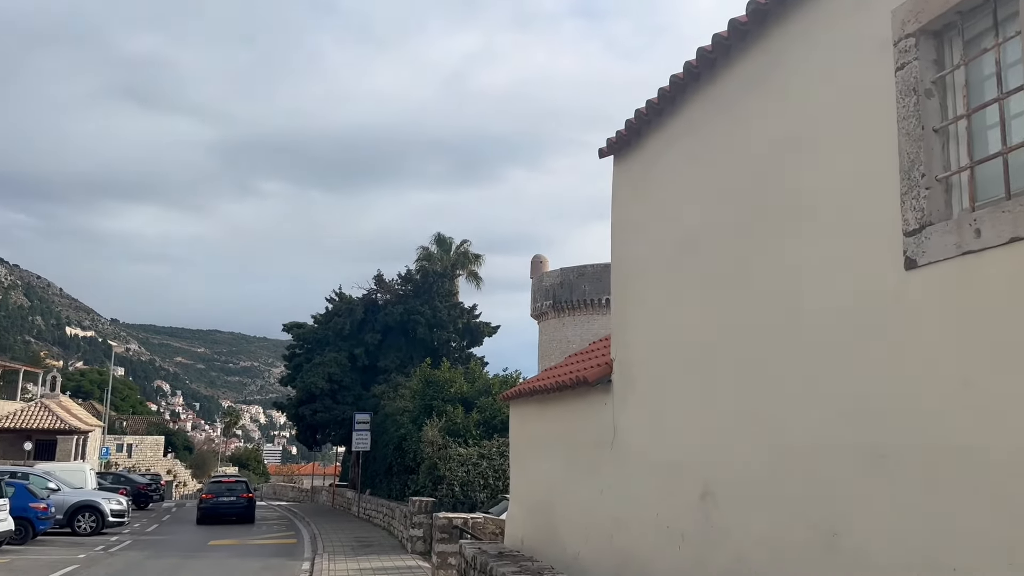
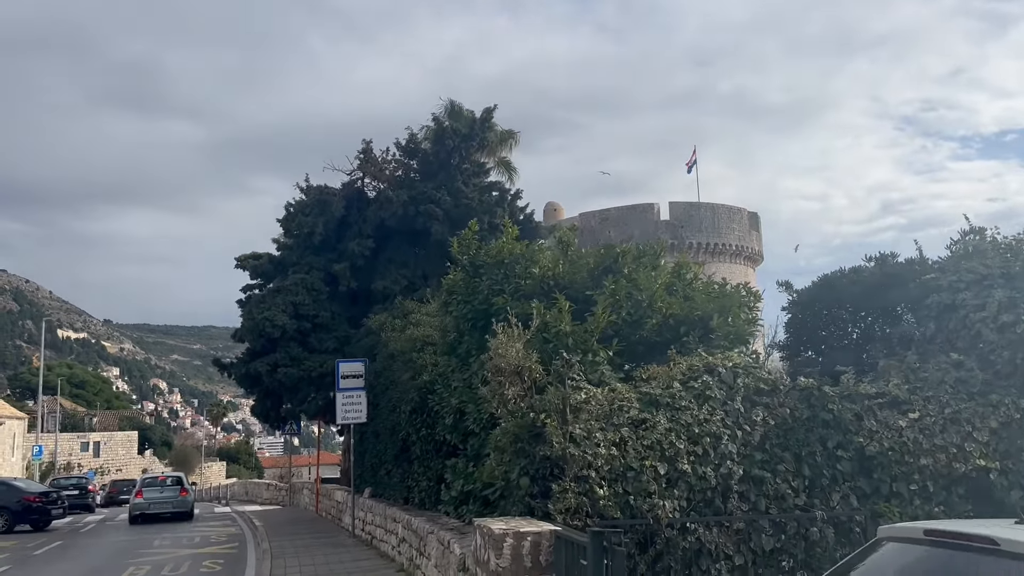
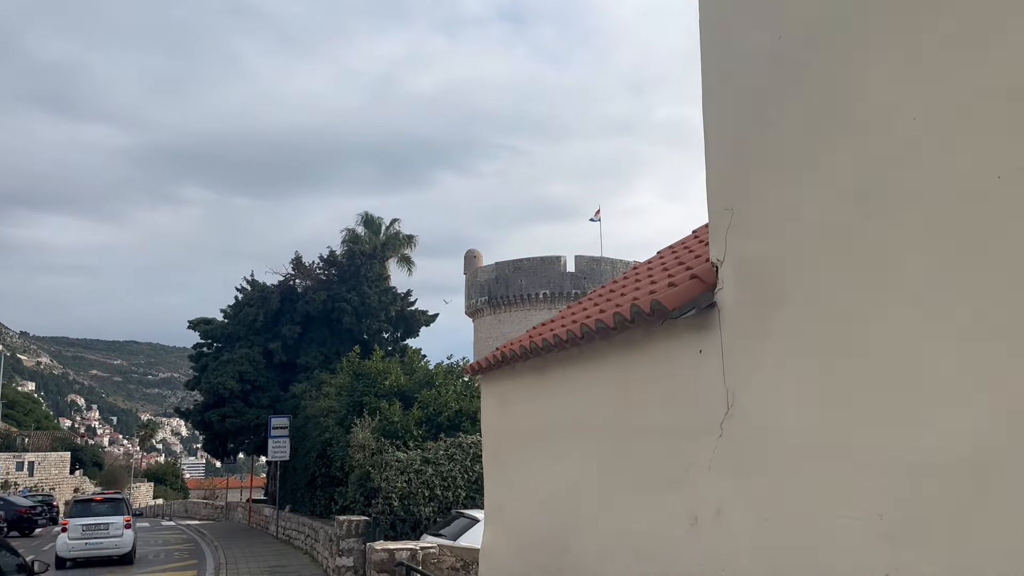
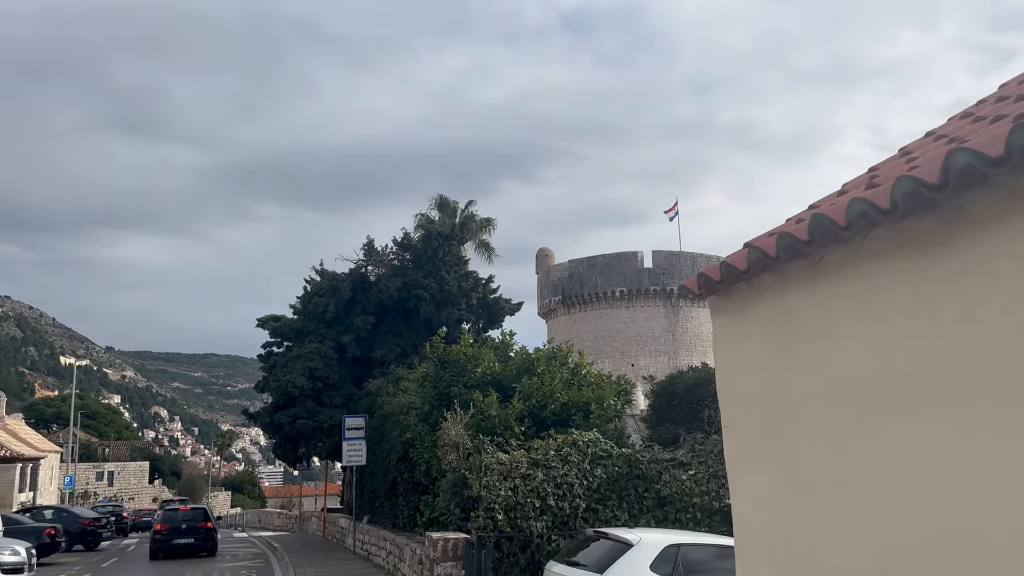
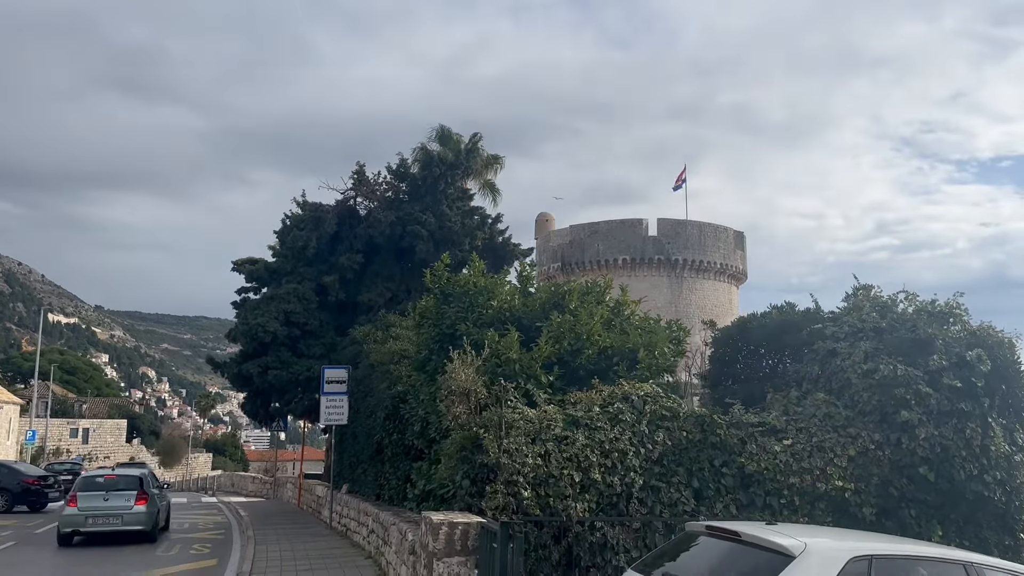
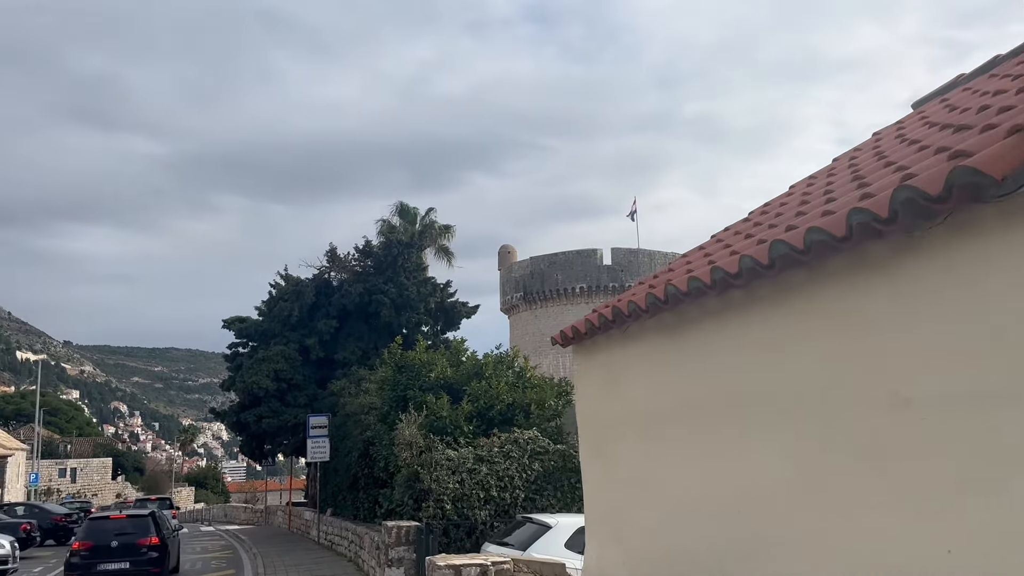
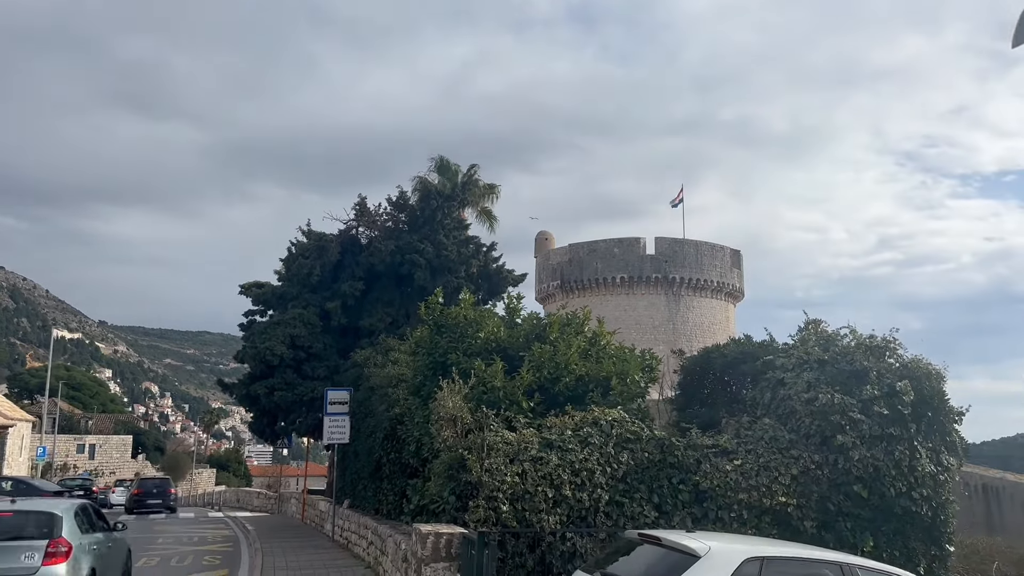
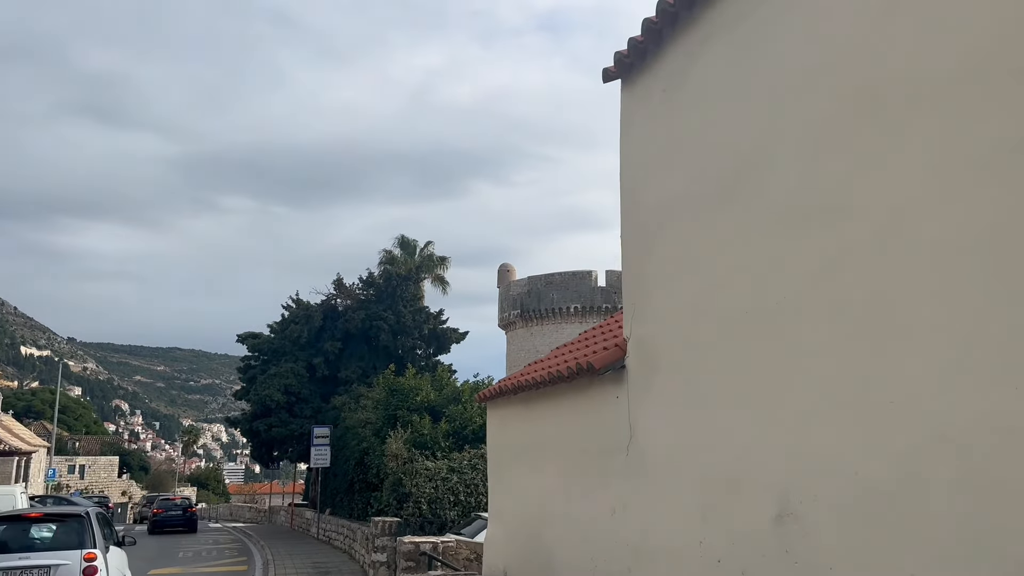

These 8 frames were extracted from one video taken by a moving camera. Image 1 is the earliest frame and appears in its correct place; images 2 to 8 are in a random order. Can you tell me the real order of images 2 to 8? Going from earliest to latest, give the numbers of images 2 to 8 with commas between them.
8, 3, 6, 4, 7, 5, 2
